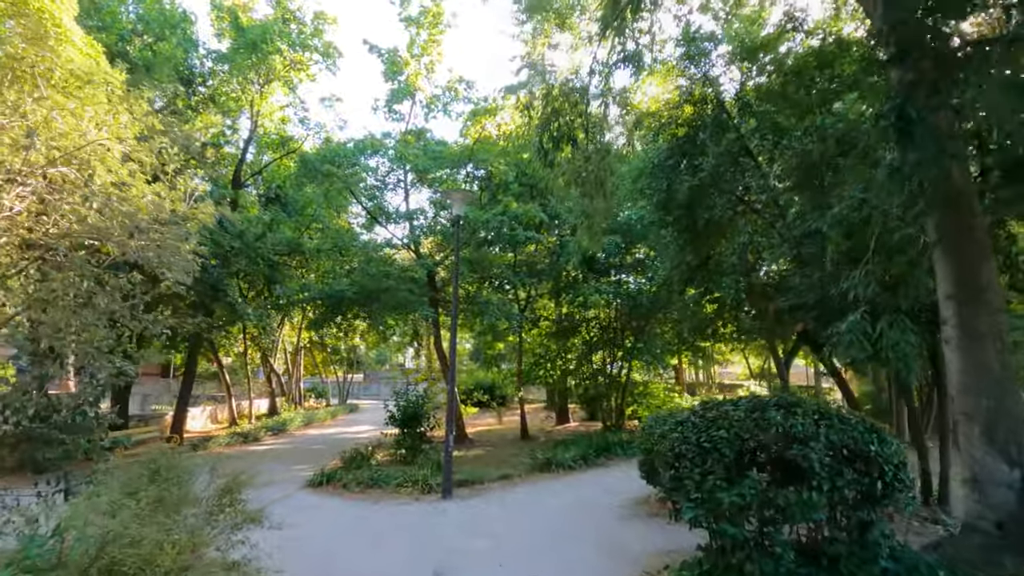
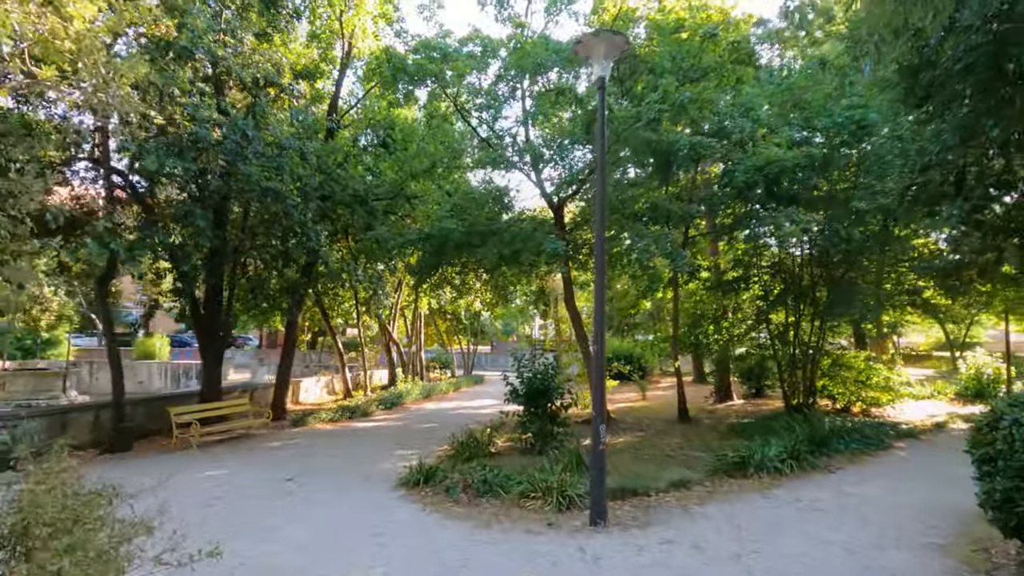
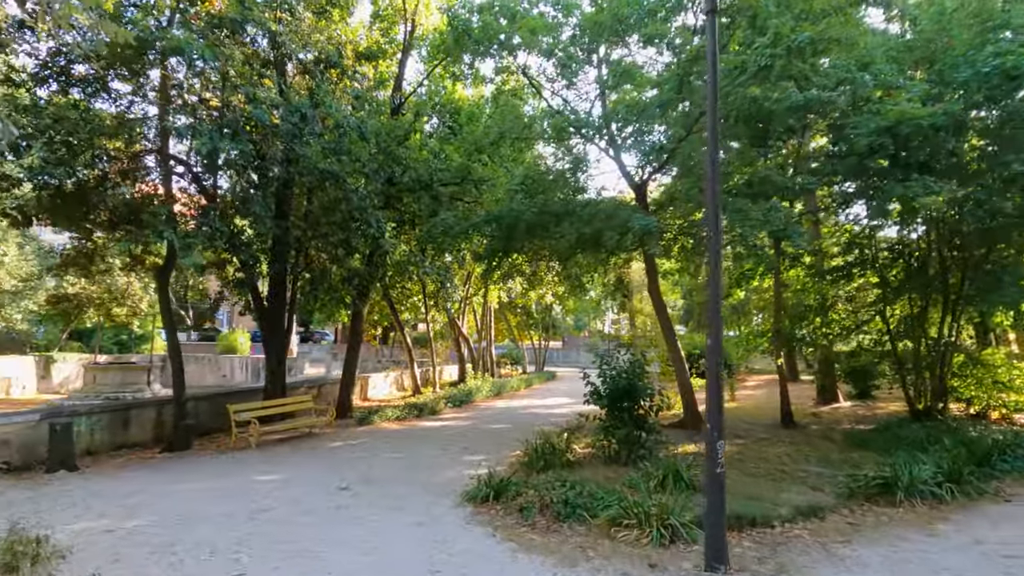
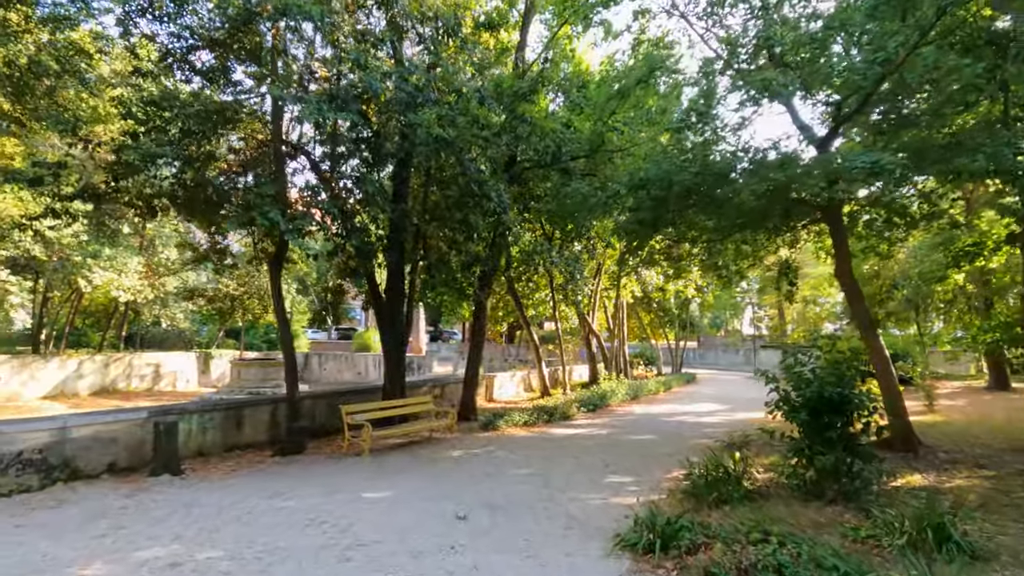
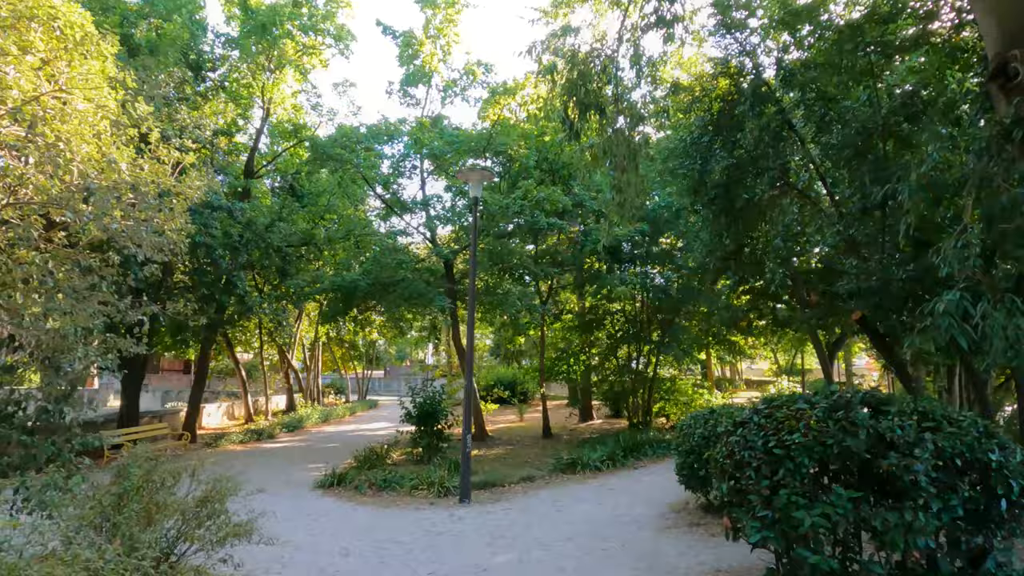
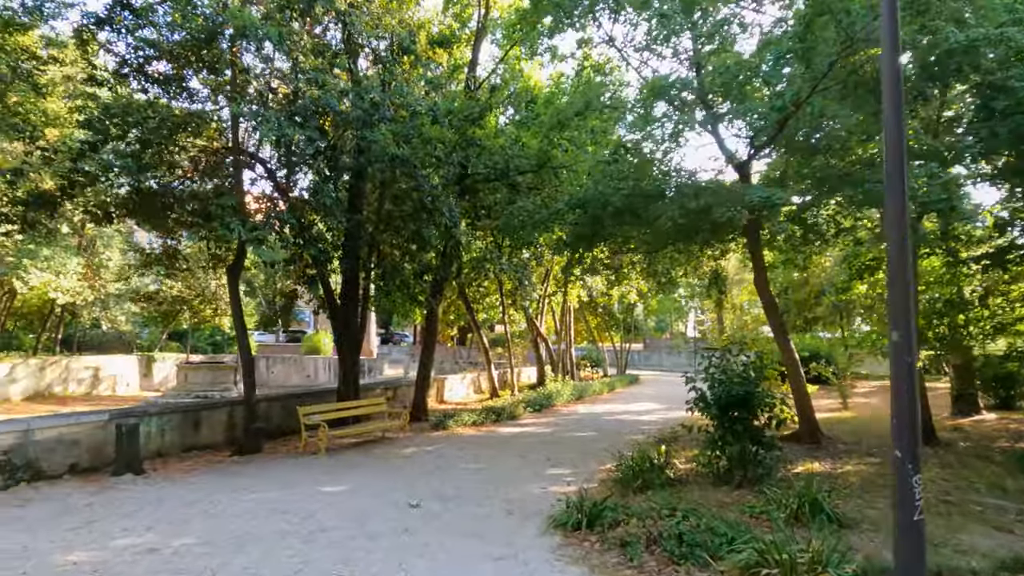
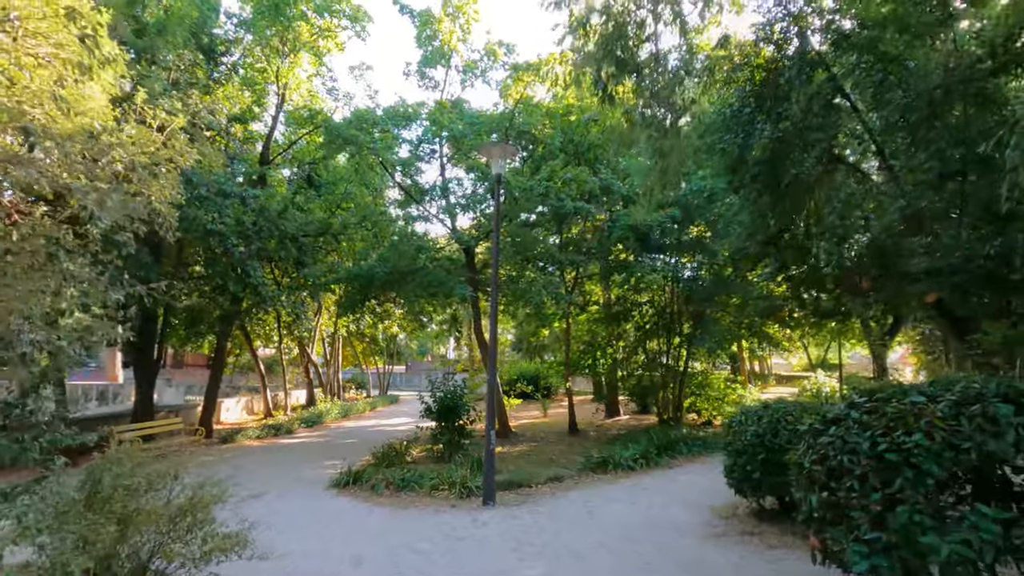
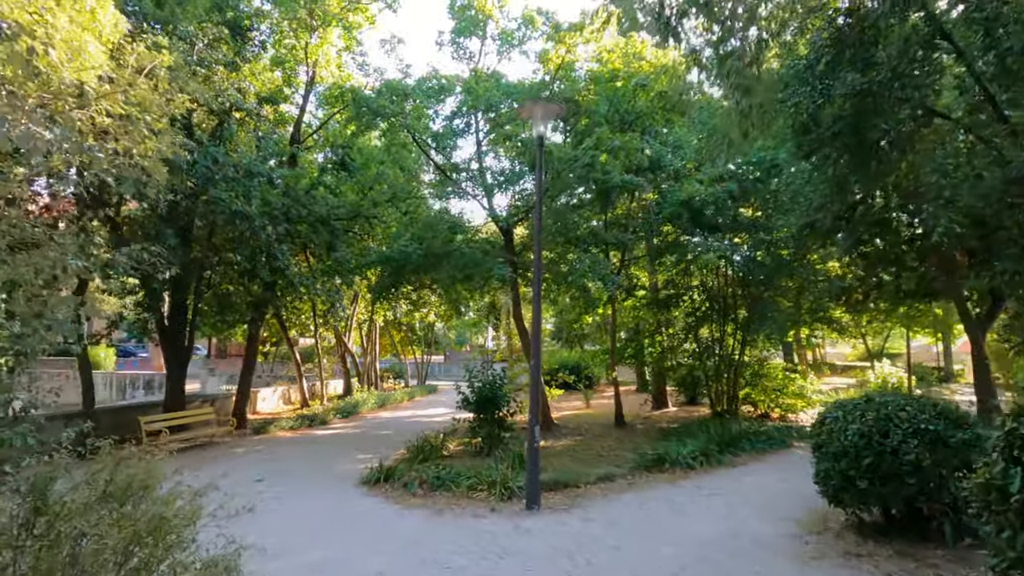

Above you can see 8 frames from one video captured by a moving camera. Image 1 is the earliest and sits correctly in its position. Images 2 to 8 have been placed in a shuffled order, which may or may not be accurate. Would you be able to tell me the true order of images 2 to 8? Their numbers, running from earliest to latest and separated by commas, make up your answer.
5, 7, 8, 2, 3, 6, 4
